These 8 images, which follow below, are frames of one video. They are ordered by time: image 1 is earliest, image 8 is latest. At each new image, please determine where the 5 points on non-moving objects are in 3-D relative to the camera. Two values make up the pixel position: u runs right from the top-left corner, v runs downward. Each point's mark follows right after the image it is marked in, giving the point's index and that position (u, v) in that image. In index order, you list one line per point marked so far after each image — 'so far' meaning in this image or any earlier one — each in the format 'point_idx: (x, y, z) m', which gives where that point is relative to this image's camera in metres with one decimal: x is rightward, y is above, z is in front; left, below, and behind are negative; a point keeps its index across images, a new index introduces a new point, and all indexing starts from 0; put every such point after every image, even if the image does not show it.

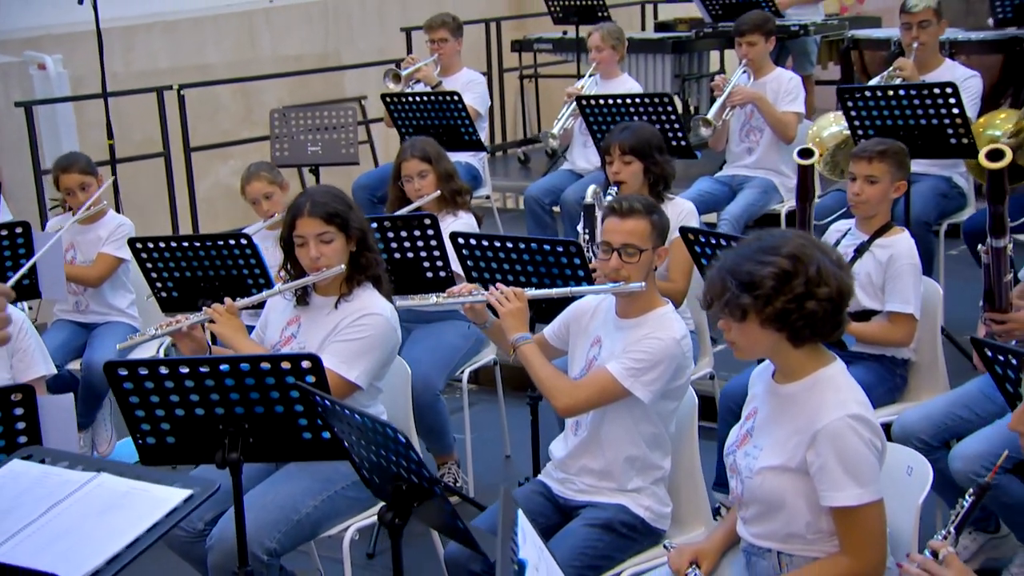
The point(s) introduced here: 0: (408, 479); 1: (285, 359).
0: (-0.2, -0.3, +1.9) m
1: (-0.4, -0.1, +2.0) m
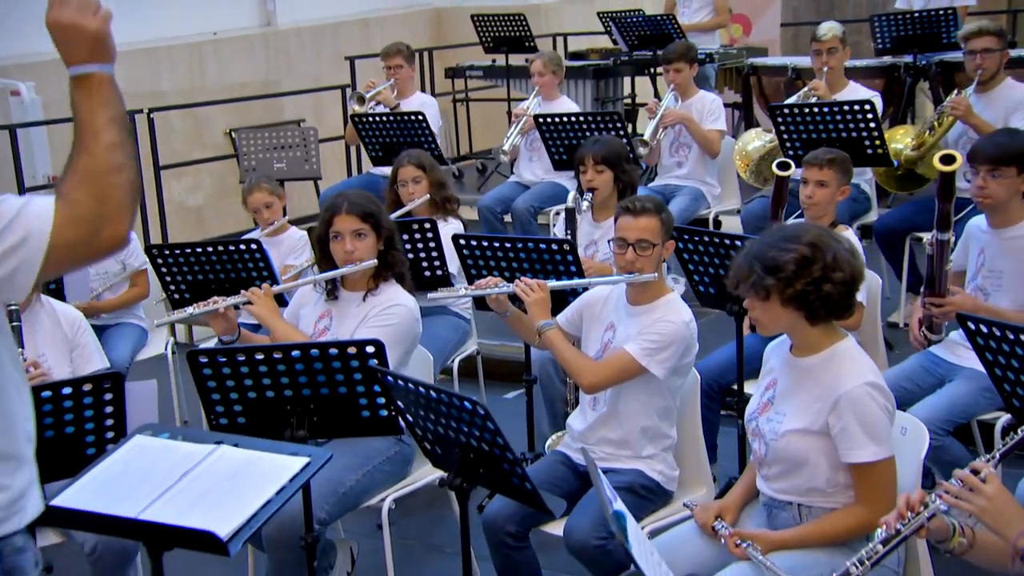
0: (-0.1, -0.3, +2.1) m
1: (-0.3, -0.1, +2.2) m
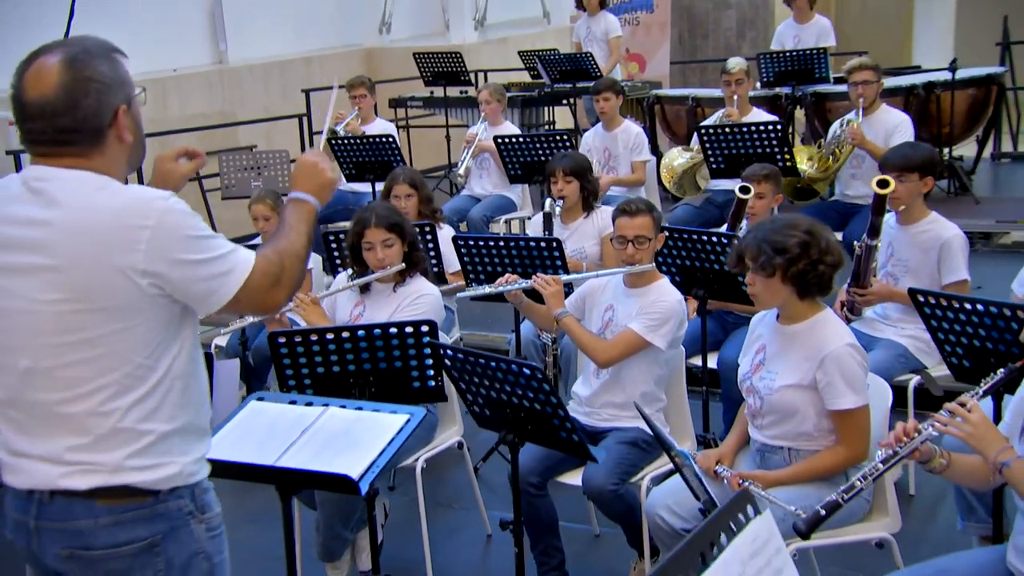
0: (0.0, -0.2, +2.5) m
1: (-0.2, -0.1, +2.6) m
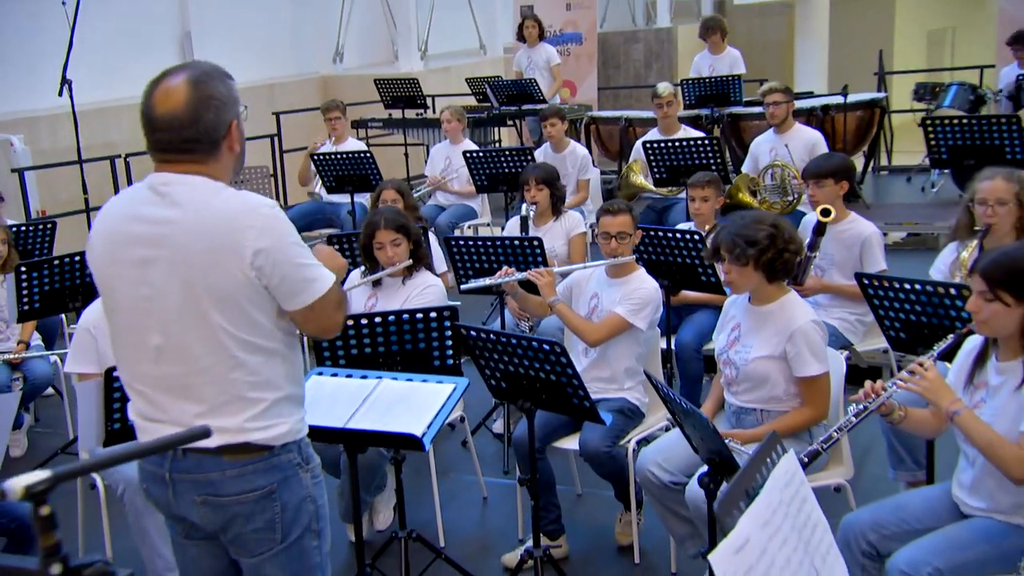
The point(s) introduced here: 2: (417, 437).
0: (+0.1, -0.2, +3.0) m
1: (-0.2, -0.1, +3.0) m
2: (-0.2, -0.3, +2.6) m
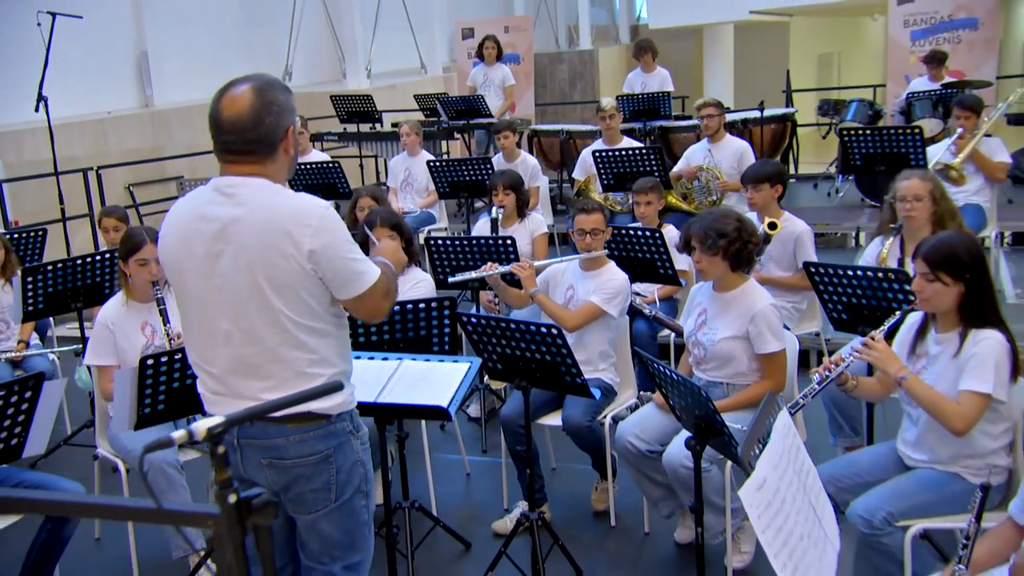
0: (+0.1, -0.2, +3.3) m
1: (-0.2, 0.0, +3.4) m
2: (-0.2, -0.3, +2.9) m
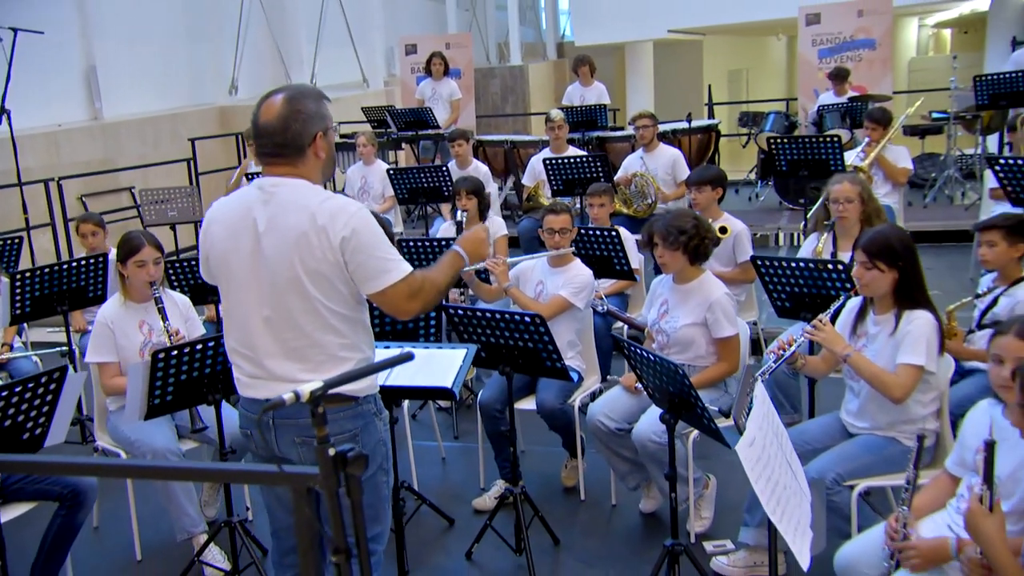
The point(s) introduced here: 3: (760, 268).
0: (0.0, -0.2, +3.7) m
1: (-0.2, 0.0, +3.7) m
2: (-0.2, -0.3, +3.3) m
3: (+0.8, +0.1, +4.0) m
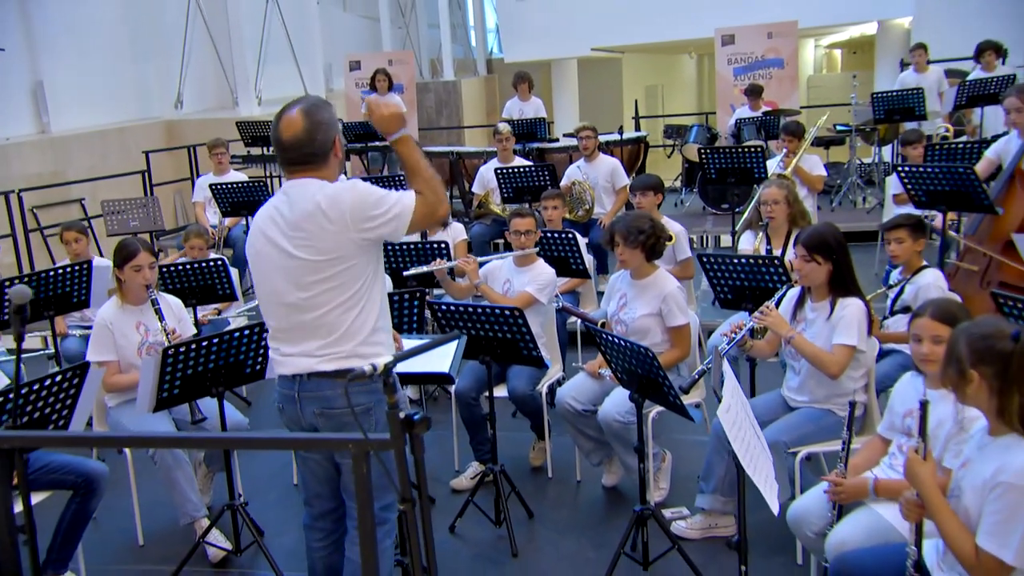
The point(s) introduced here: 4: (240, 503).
0: (-0.1, -0.2, +4.1) m
1: (-0.3, 0.0, +4.1) m
2: (-0.2, -0.2, +3.6) m
3: (+0.7, +0.1, +4.4) m
4: (-0.9, -0.7, +4.0) m
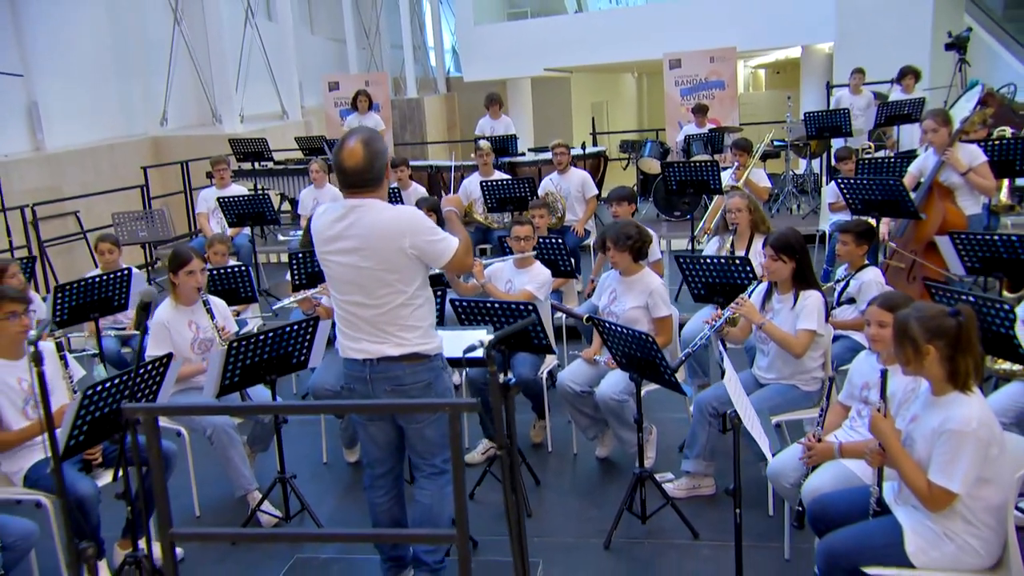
0: (0.0, -0.2, +4.7) m
1: (-0.3, 0.0, +4.7) m
2: (-0.1, -0.2, +4.3) m
3: (+0.7, +0.1, +5.2) m
4: (-0.8, -0.7, +4.6) m
